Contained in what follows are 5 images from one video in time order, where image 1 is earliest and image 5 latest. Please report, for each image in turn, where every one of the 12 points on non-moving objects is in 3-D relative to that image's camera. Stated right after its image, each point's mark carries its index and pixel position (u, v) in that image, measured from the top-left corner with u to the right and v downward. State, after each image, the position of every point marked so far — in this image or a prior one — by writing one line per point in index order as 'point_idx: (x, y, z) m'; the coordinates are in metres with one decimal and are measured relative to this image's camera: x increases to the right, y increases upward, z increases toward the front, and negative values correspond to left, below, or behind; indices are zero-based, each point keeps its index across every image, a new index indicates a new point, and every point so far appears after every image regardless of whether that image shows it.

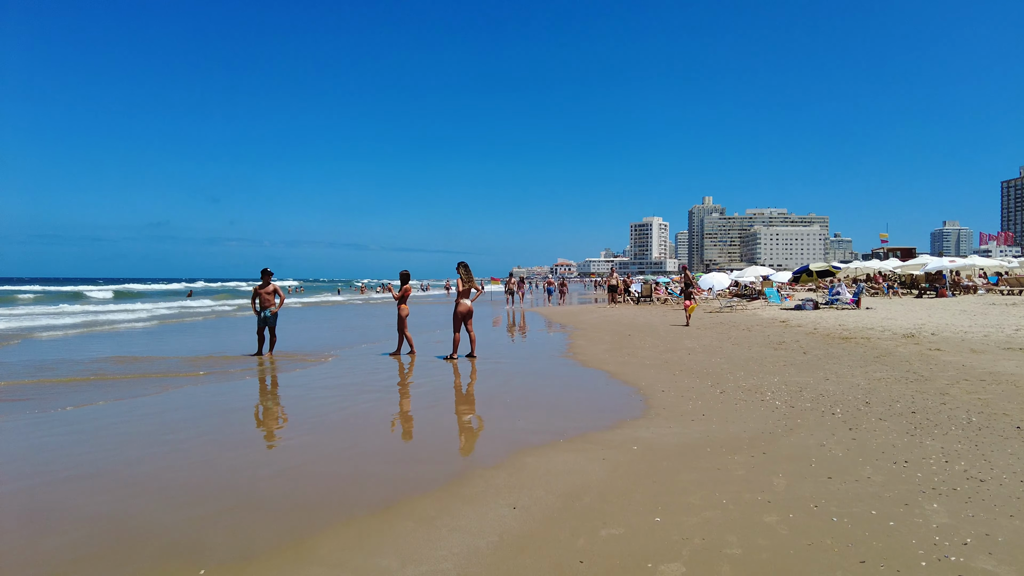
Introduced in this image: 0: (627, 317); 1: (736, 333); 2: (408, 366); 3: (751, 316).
0: (+2.9, -0.8, +17.8) m
1: (+3.9, -0.8, +12.3) m
2: (-1.3, -1.0, +8.7) m
3: (+5.6, -0.7, +16.5) m
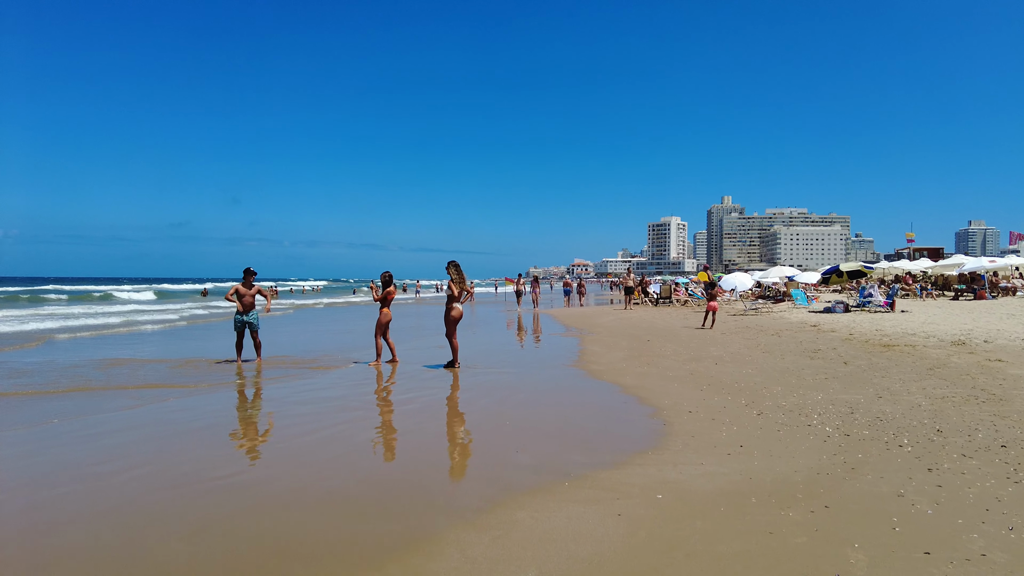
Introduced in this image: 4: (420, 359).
0: (+3.2, -0.8, +16.9) m
1: (+4.1, -0.8, +11.4) m
2: (-1.3, -1.0, +7.9) m
3: (+5.9, -0.7, +15.5) m
4: (-1.3, -1.0, +10.0) m
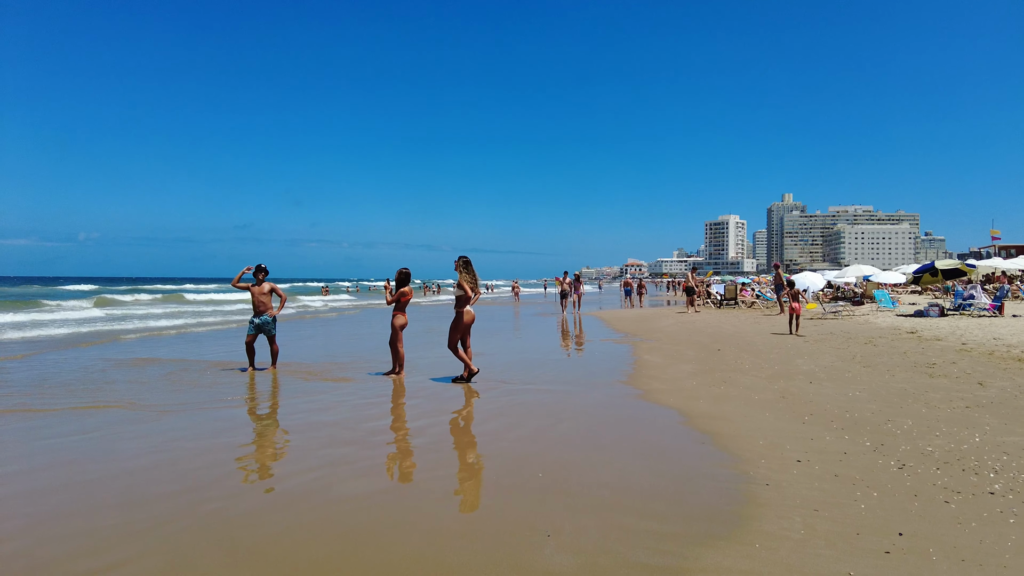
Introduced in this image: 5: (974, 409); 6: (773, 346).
0: (+4.3, -0.8, +15.2) m
1: (+4.7, -0.8, +9.6) m
2: (-0.8, -1.0, +6.6) m
3: (+6.9, -0.7, +13.6) m
4: (-0.8, -1.0, +8.7) m
5: (+3.3, -0.9, +5.0) m
6: (+3.8, -0.9, +10.1) m
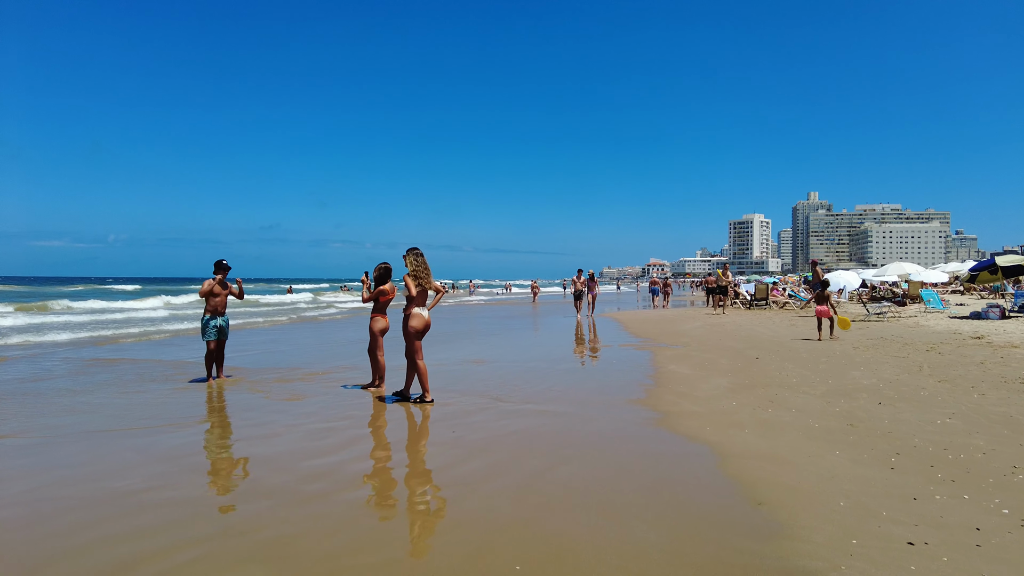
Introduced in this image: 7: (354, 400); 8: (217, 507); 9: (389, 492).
0: (+4.5, -0.8, +13.8) m
1: (+4.8, -0.8, +8.2) m
2: (-0.9, -1.0, +5.3) m
3: (+7.0, -0.7, +12.2) m
4: (-0.7, -1.0, +7.5) m
5: (+3.2, -0.8, +3.6) m
6: (+3.8, -0.8, +8.8) m
7: (-1.4, -1.0, +6.3) m
8: (-1.4, -1.1, +3.4) m
9: (-0.6, -1.0, +3.6) m
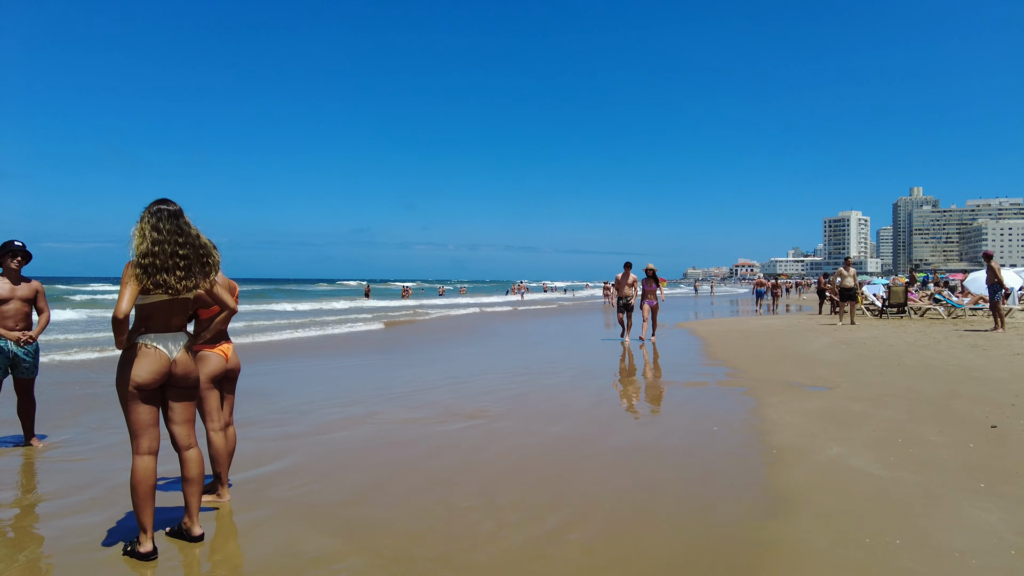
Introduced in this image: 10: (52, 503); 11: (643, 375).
0: (+5.2, -0.8, +9.5) m
1: (+4.8, -0.8, +3.9) m
2: (-1.2, -1.0, +1.6) m
3: (+7.5, -0.7, +7.5) m
4: (-0.8, -1.0, +3.7) m
5: (+2.7, -0.9, -0.5) m
6: (+3.9, -0.9, +4.5) m
7: (-1.6, -1.0, +2.7) m
8: (-1.9, -1.1, -0.3) m
9: (-1.1, -1.0, -0.2) m
10: (-2.3, -1.1, +3.4) m
11: (+1.5, -0.9, +7.5) m
